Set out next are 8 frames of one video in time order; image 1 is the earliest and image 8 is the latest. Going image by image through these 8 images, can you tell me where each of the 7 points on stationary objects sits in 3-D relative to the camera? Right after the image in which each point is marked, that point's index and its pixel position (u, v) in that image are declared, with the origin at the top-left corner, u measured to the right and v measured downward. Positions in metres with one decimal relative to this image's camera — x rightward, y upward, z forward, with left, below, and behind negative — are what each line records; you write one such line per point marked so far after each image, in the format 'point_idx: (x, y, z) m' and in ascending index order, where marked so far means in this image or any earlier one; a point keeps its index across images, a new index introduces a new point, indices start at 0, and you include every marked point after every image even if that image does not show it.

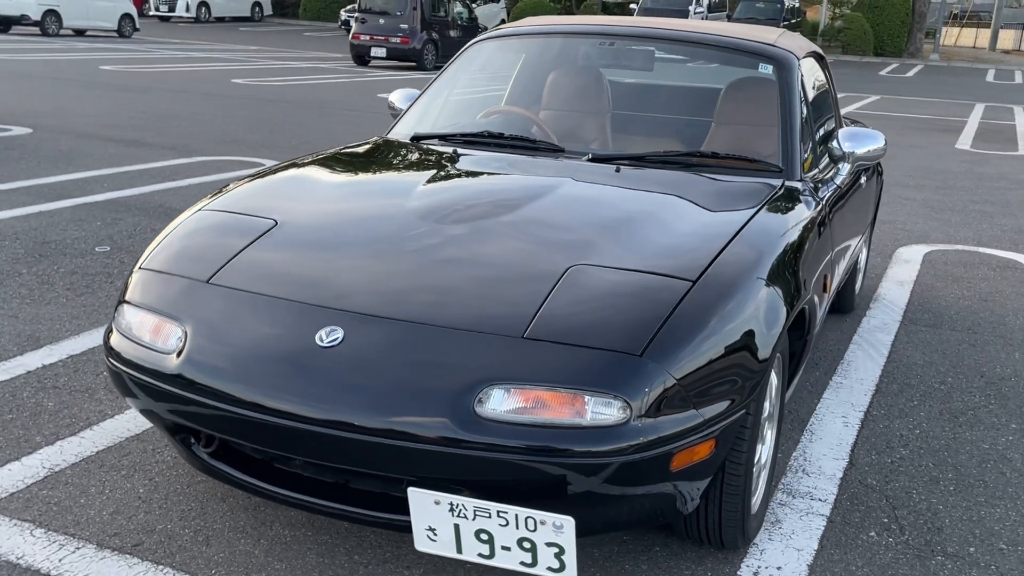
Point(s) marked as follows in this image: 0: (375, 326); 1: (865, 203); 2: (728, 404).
0: (-0.3, -0.1, +2.3) m
1: (+1.6, +0.4, +4.3) m
2: (+0.5, -0.3, +2.3) m
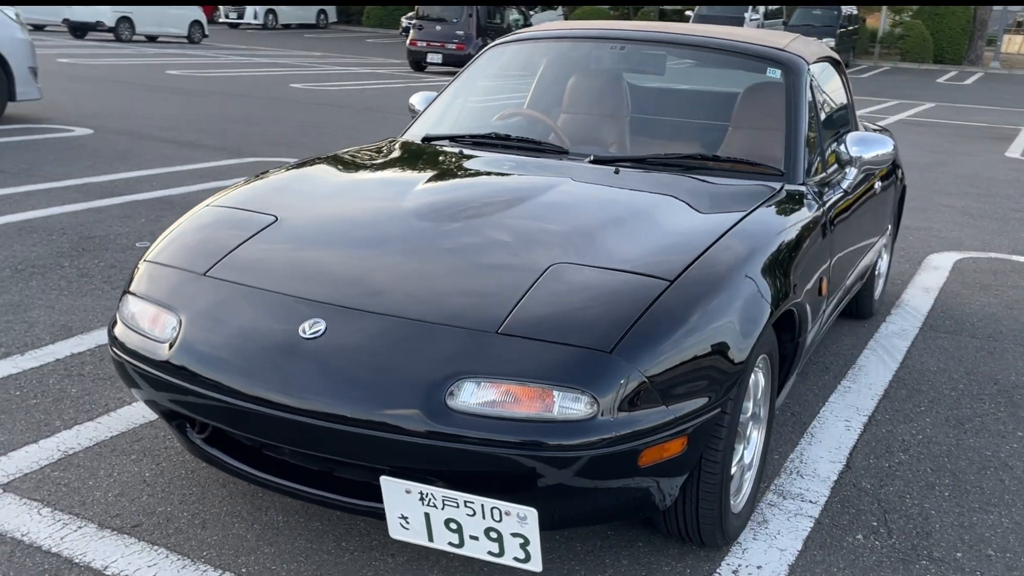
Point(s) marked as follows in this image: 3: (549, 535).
0: (-0.4, -0.1, +2.3) m
1: (+1.7, +0.4, +4.3) m
2: (+0.5, -0.3, +2.4) m
3: (+0.1, -0.7, +2.7) m
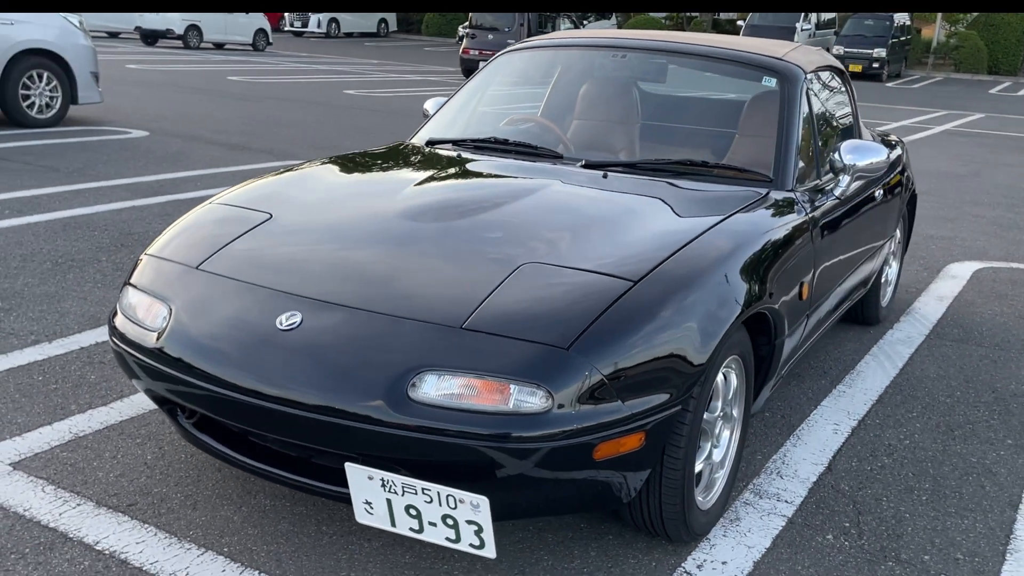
0: (-0.5, -0.1, +2.5) m
1: (+1.7, +0.3, +4.3) m
2: (+0.4, -0.3, +2.5) m
3: (0.0, -0.7, +2.8) m
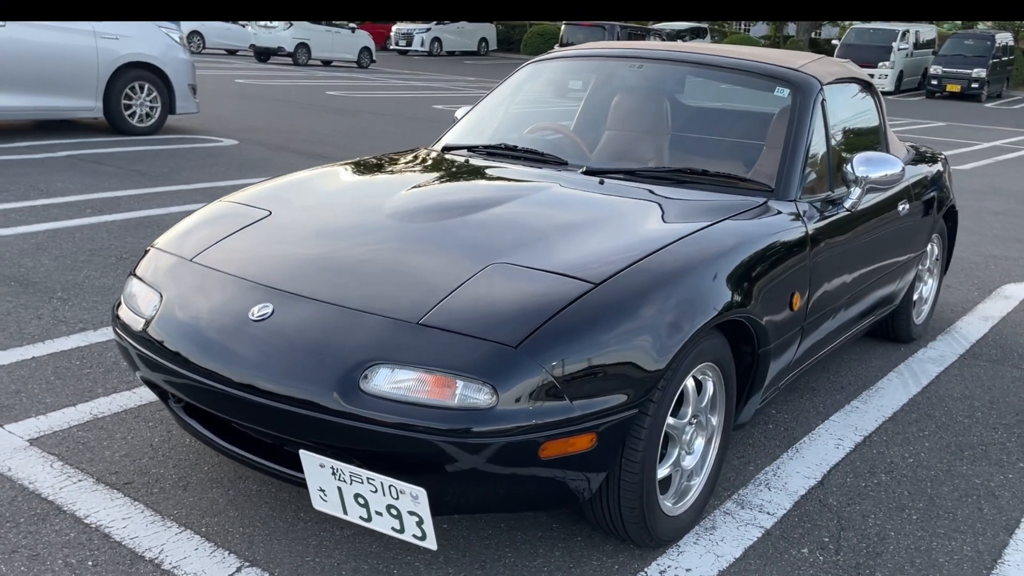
0: (-0.6, -0.1, +2.6) m
1: (+1.8, +0.3, +4.2) m
2: (+0.3, -0.3, +2.5) m
3: (-0.1, -0.7, +2.9) m
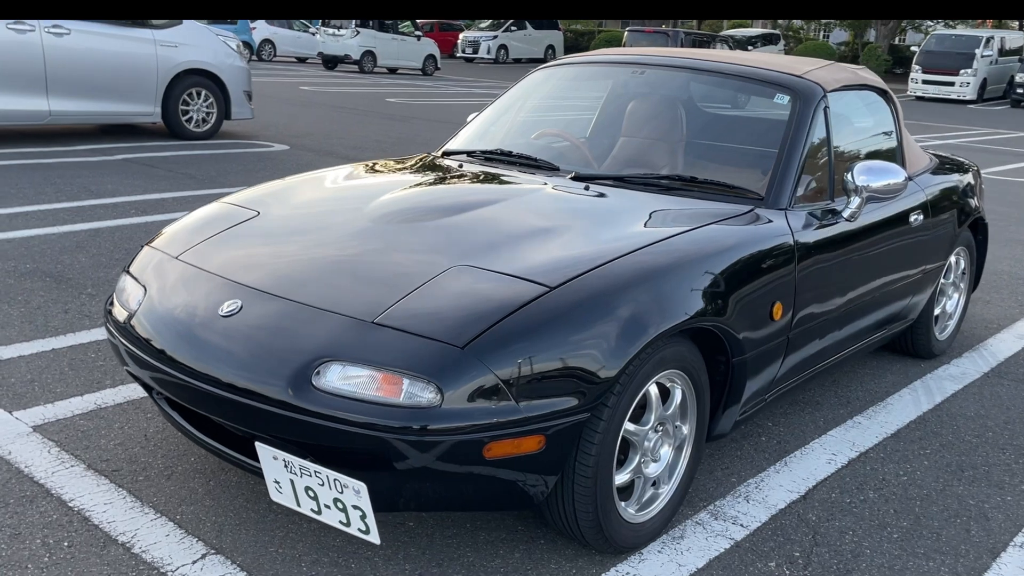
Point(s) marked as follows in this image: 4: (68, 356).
0: (-0.7, 0.0, +2.7) m
1: (+1.8, +0.2, +4.1) m
2: (+0.1, -0.3, +2.5) m
3: (-0.2, -0.7, +2.9) m
4: (-1.8, -0.3, +3.8) m
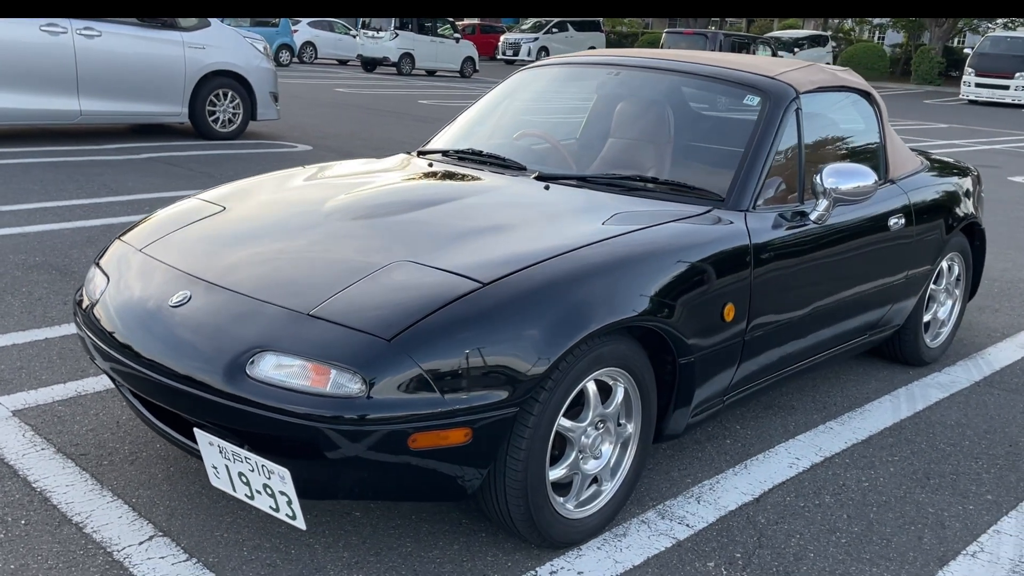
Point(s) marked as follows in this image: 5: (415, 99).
0: (-0.9, 0.0, +2.8) m
1: (+1.7, +0.2, +4.0) m
2: (-0.1, -0.3, +2.5) m
3: (-0.3, -0.7, +3.0) m
4: (-1.9, -0.2, +4.0) m
5: (-1.3, +2.5, +12.8) m
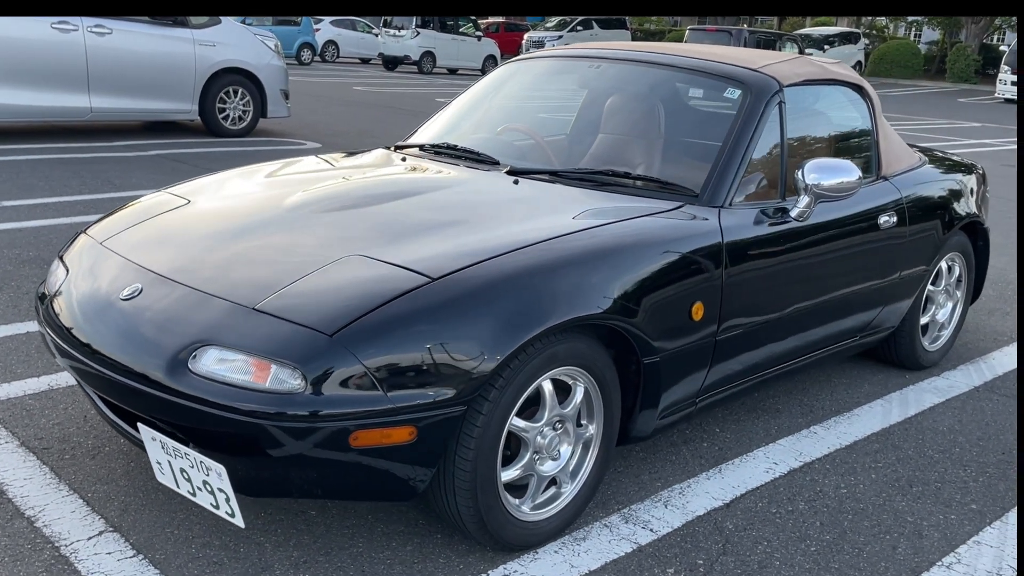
0: (-1.0, 0.0, +2.7) m
1: (+1.6, +0.2, +3.9) m
2: (-0.2, -0.3, +2.5) m
3: (-0.5, -0.7, +2.9) m
4: (-2.0, -0.2, +4.0) m
5: (-1.0, +2.6, +12.8) m
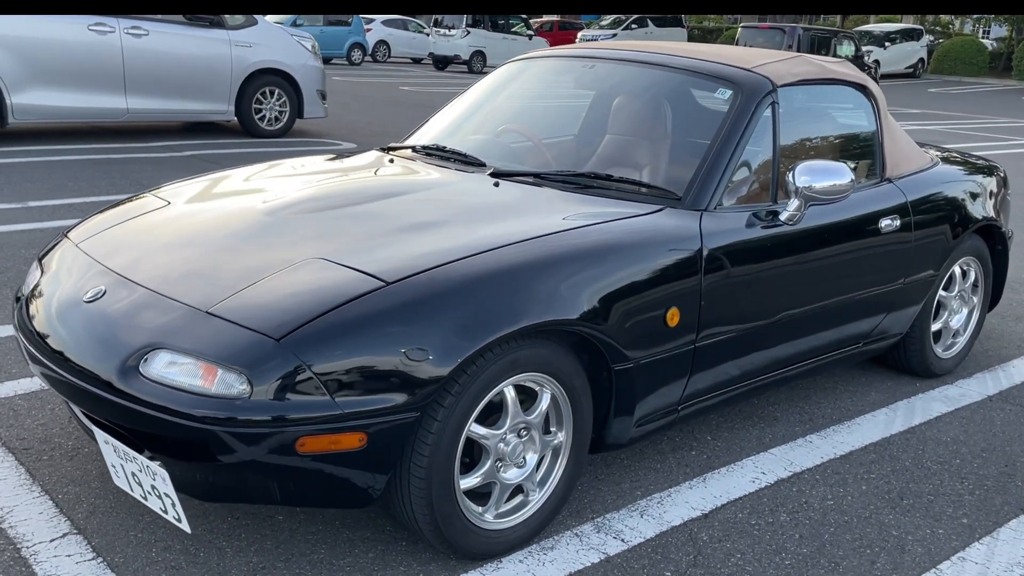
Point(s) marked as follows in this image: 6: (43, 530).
0: (-1.1, 0.0, +2.8) m
1: (+1.6, +0.1, +3.7) m
2: (-0.3, -0.3, +2.4) m
3: (-0.6, -0.7, +2.9) m
4: (-2.0, -0.2, +4.1) m
5: (-0.4, +2.6, +12.8) m
6: (-1.4, -0.7, +2.8) m
